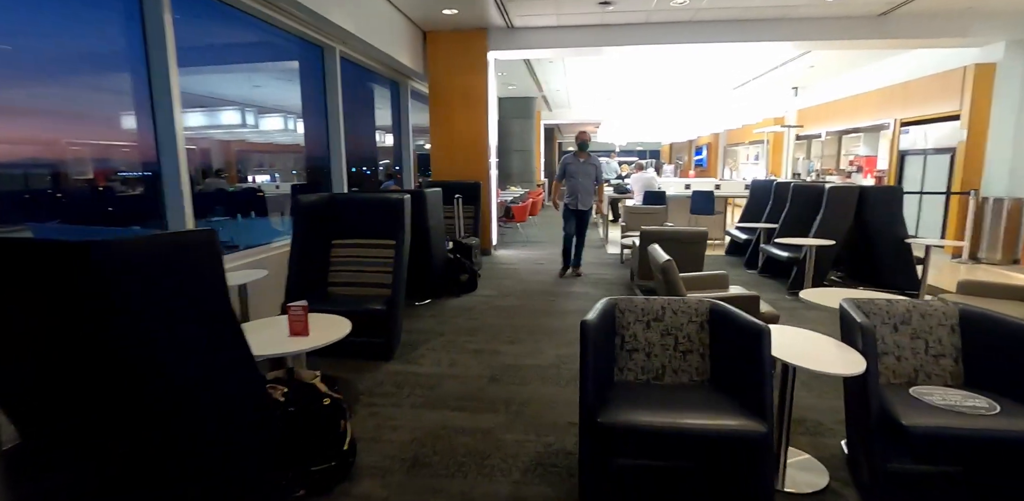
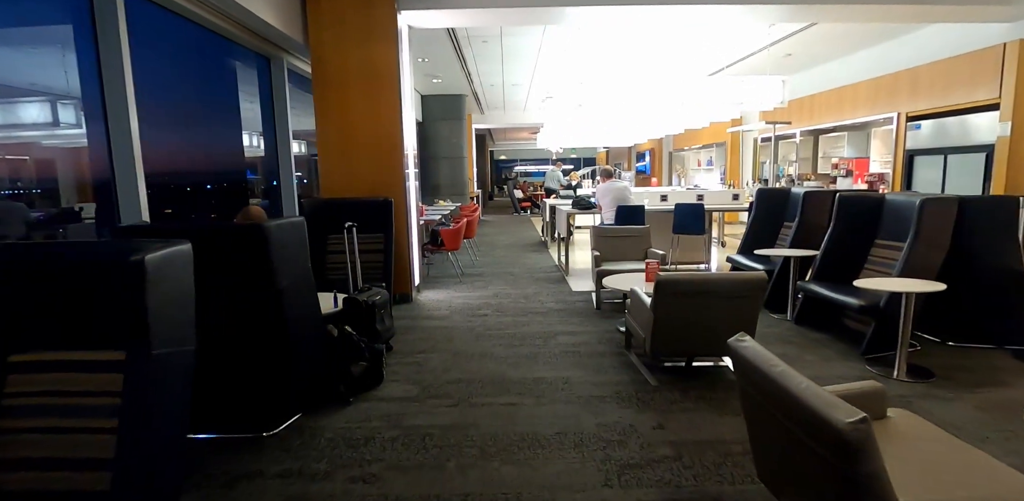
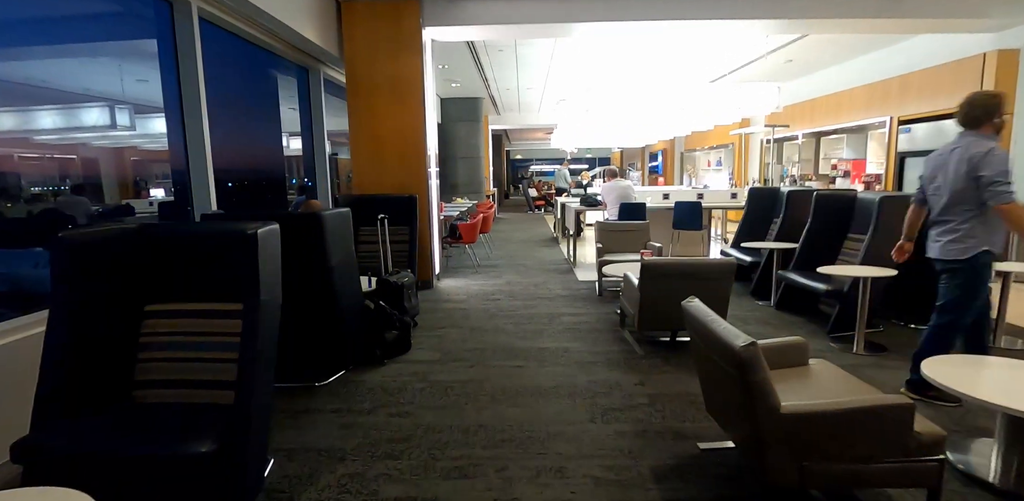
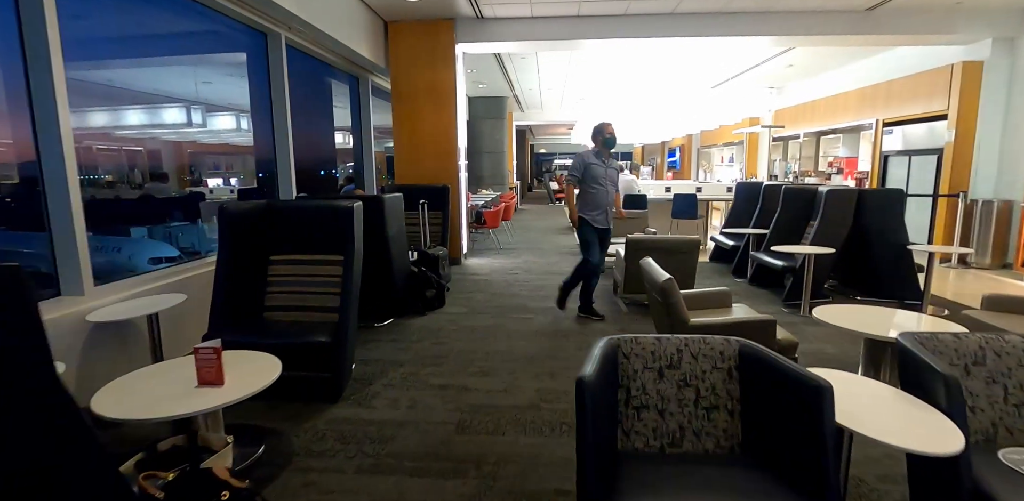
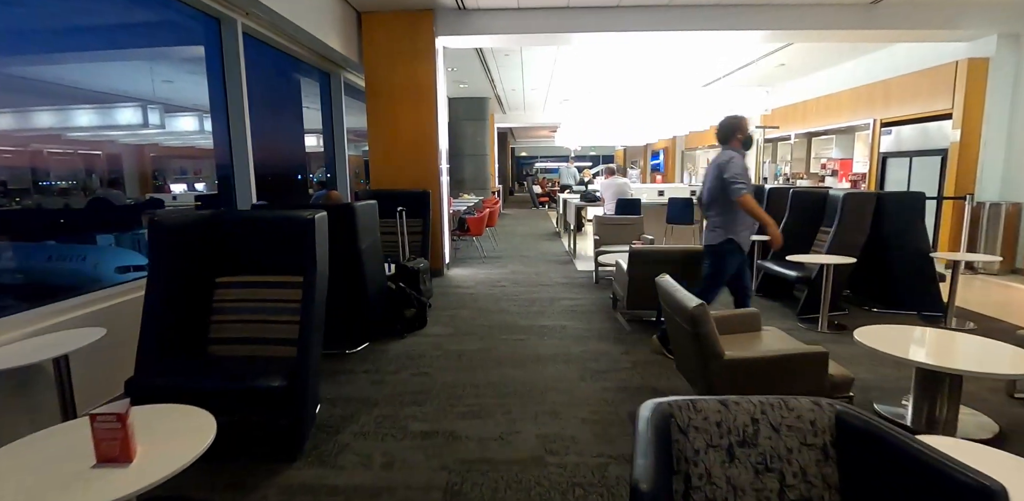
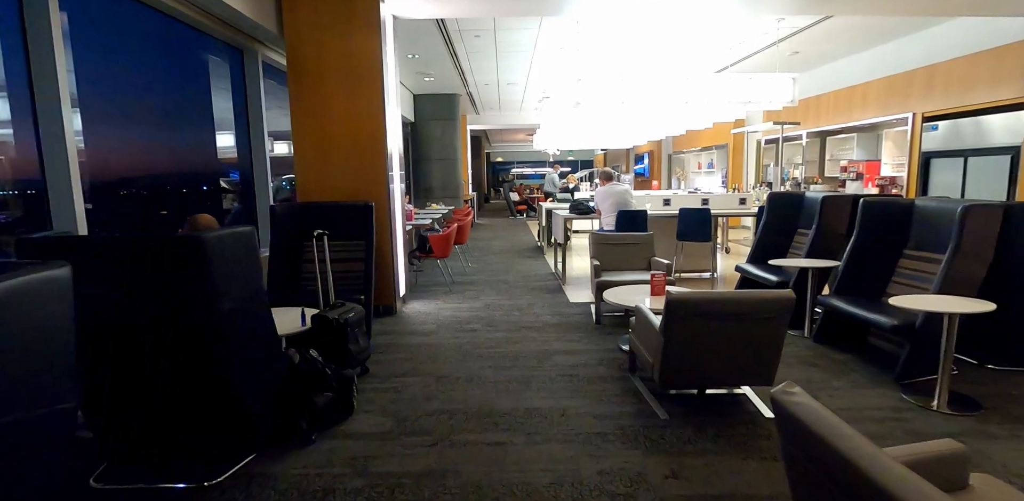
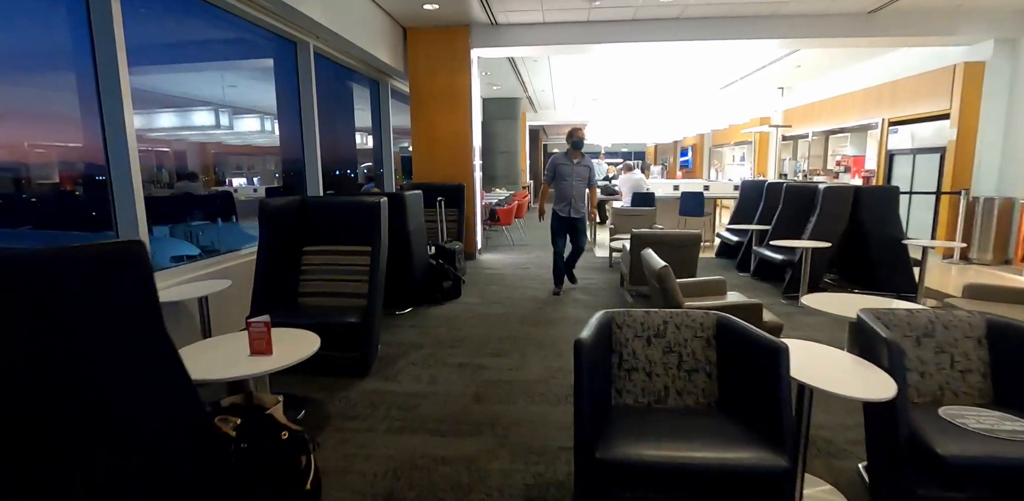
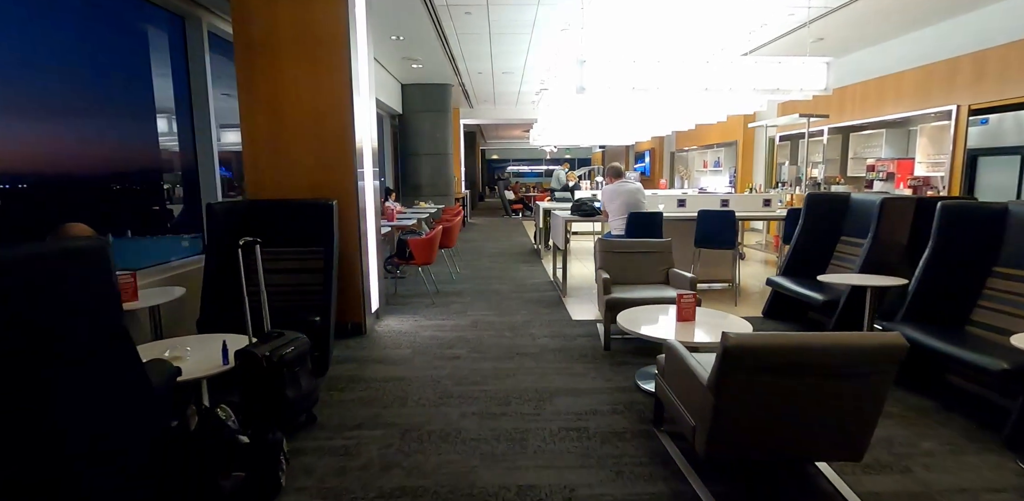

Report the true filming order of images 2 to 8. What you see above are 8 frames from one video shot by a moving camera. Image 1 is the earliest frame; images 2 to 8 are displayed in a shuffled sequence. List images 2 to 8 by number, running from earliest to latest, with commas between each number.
7, 4, 5, 3, 2, 6, 8
